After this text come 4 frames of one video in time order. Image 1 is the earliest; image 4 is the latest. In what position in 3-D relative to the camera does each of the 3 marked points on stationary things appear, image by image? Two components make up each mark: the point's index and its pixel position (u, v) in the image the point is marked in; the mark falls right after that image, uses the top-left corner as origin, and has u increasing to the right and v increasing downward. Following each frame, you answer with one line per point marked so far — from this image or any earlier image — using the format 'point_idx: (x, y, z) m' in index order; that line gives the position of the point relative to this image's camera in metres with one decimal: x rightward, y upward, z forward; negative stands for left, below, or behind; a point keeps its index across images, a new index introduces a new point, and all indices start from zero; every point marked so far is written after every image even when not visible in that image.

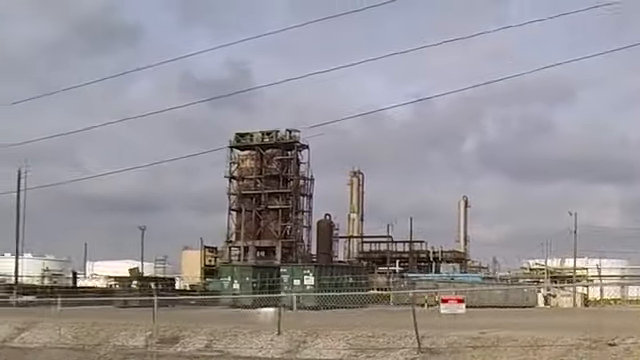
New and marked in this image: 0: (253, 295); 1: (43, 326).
0: (-2.3, -4.1, +19.6) m
1: (-8.4, -4.4, +17.1) m
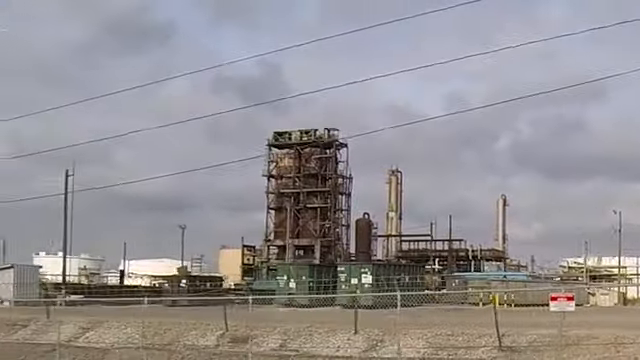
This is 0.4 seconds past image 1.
0: (-0.4, -4.0, +19.6) m
1: (-6.4, -4.4, +17.0) m
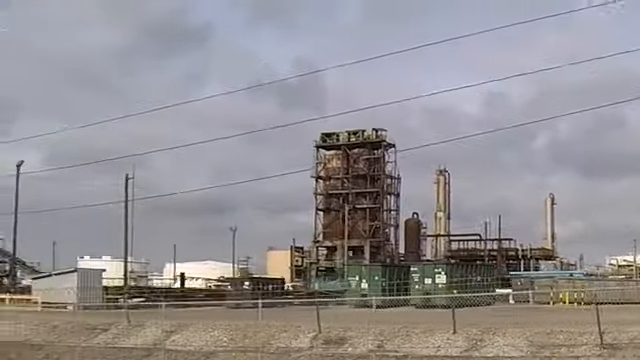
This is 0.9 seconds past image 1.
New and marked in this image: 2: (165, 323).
0: (+2.2, -4.0, +19.6) m
1: (-3.9, -4.5, +16.9) m
2: (-4.8, -4.4, +17.4) m
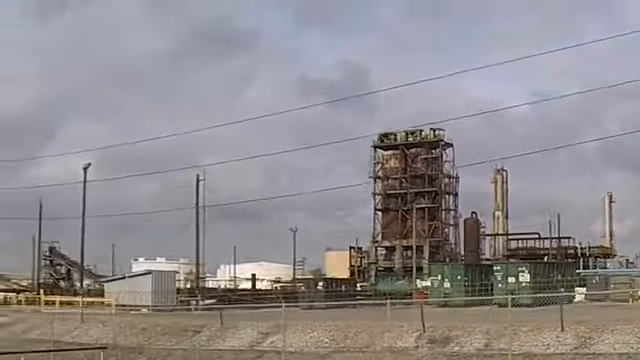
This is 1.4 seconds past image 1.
0: (+5.0, -4.0, +19.6) m
1: (-1.0, -4.5, +16.9) m
2: (-1.9, -4.4, +17.3) m
